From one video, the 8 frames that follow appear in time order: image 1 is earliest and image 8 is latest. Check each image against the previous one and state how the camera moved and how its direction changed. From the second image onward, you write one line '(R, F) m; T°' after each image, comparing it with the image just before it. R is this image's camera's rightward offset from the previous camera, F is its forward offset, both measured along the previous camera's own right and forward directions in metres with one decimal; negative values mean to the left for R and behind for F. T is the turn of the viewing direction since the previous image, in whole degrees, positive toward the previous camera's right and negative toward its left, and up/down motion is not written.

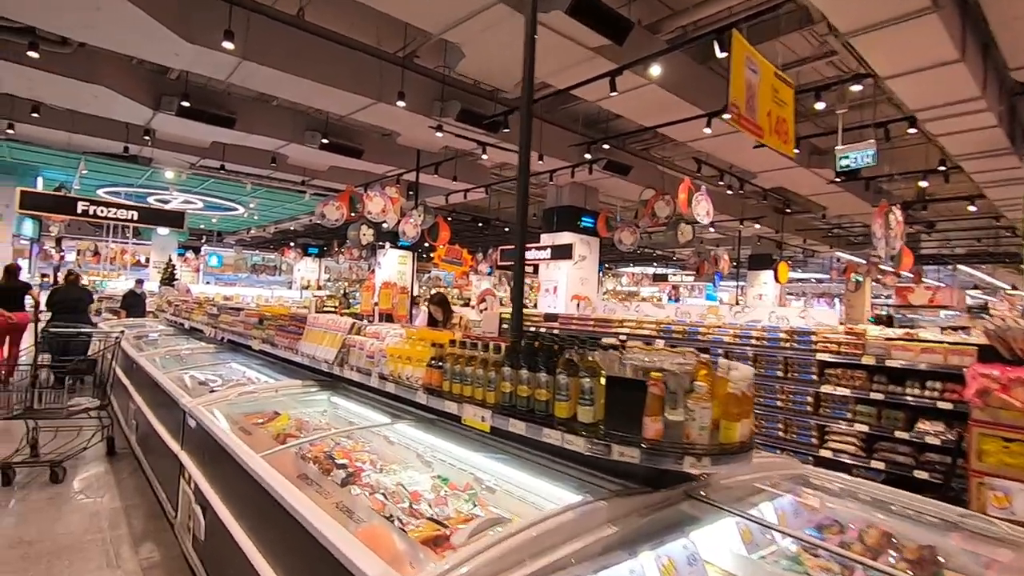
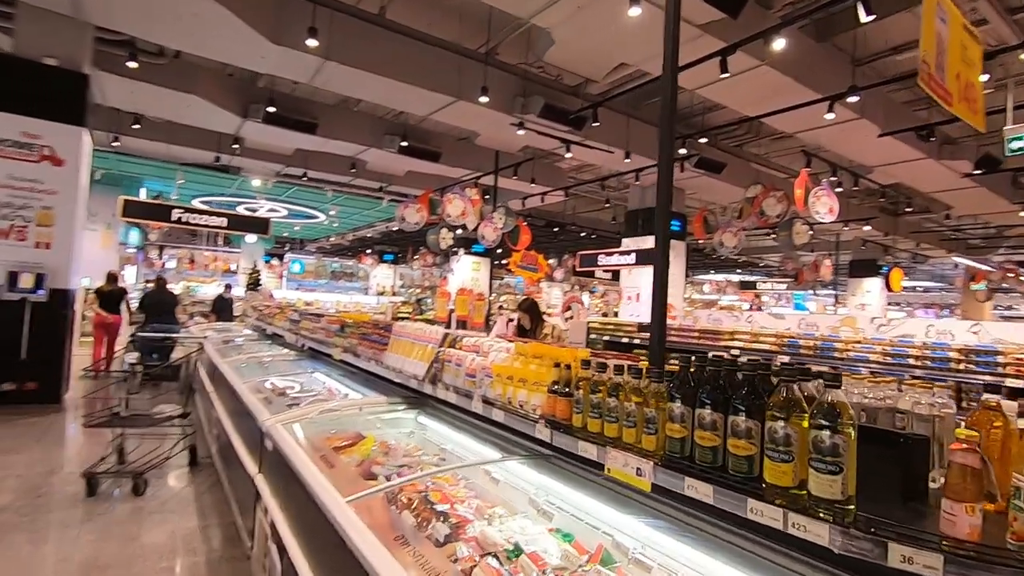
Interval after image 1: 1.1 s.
(-0.3, +0.6) m; -7°
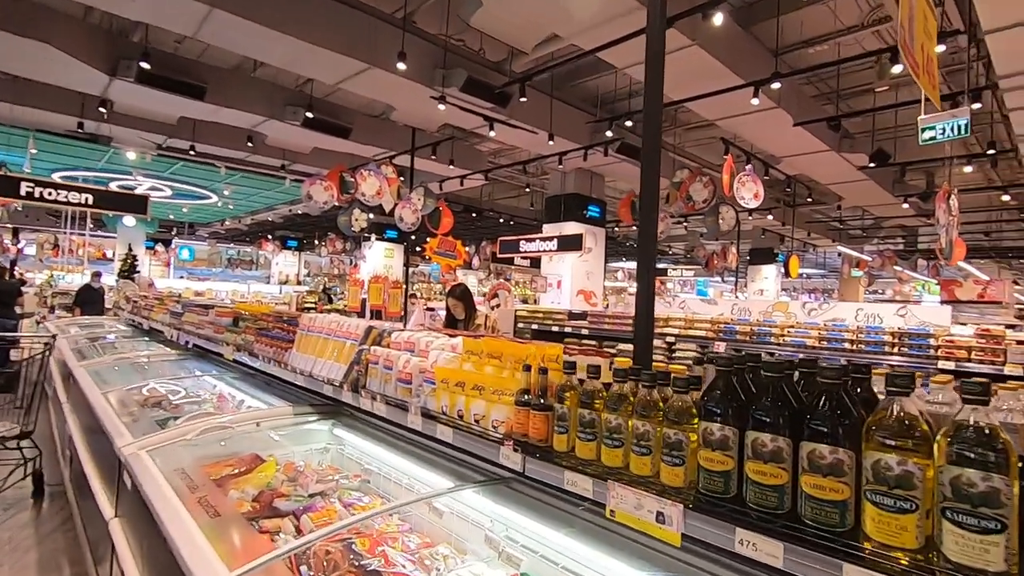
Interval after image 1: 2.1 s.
(-0.1, +0.5) m; +9°
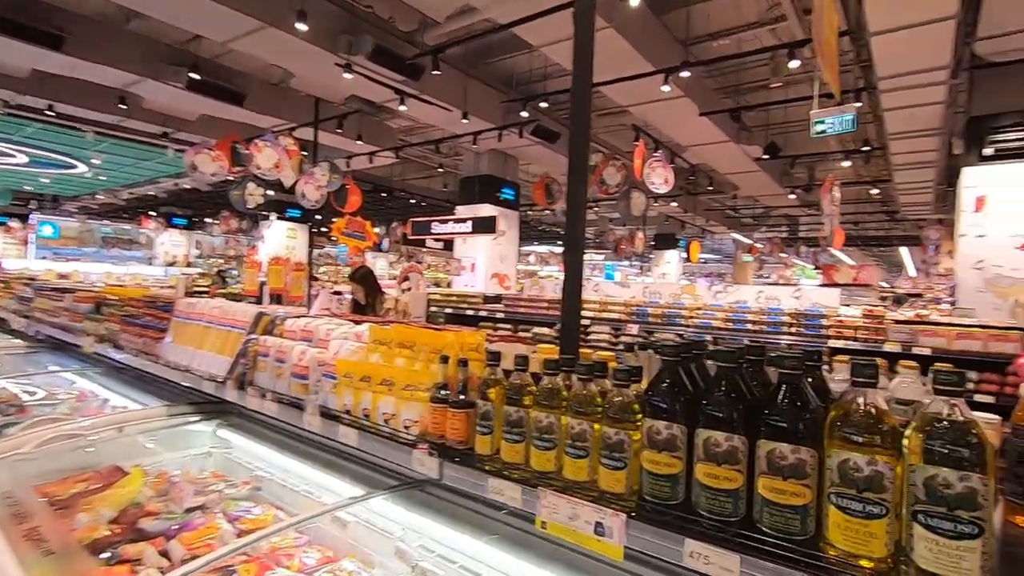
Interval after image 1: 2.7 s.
(0.0, +0.2) m; +9°
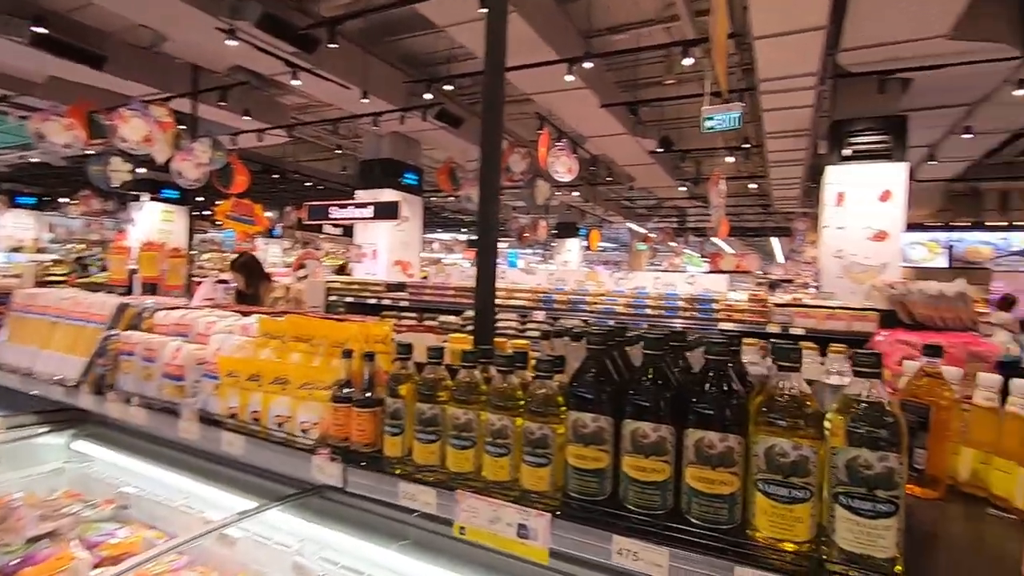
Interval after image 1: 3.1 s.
(0.0, +0.1) m; +10°
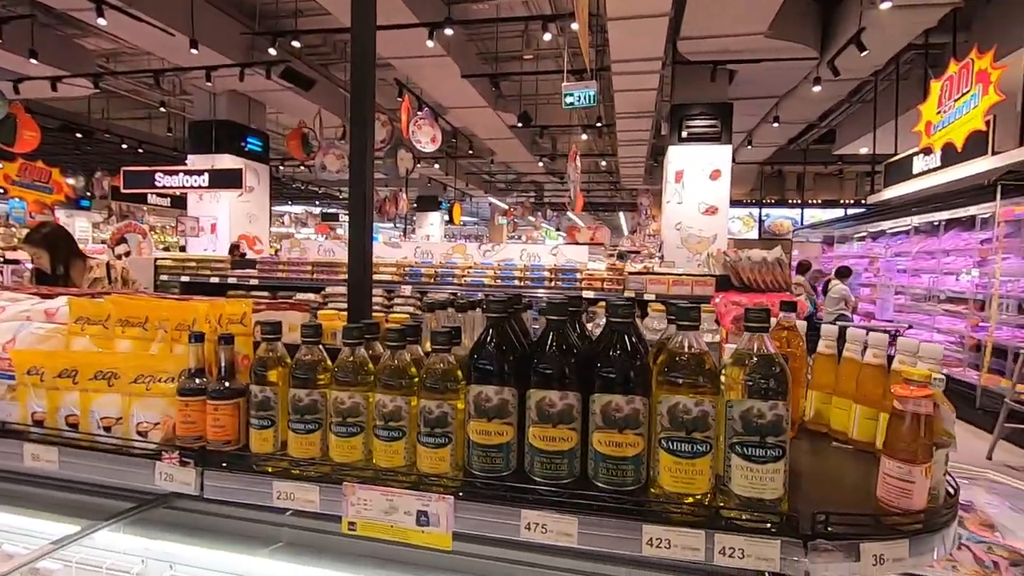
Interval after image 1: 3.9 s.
(-0.1, +0.1) m; +15°
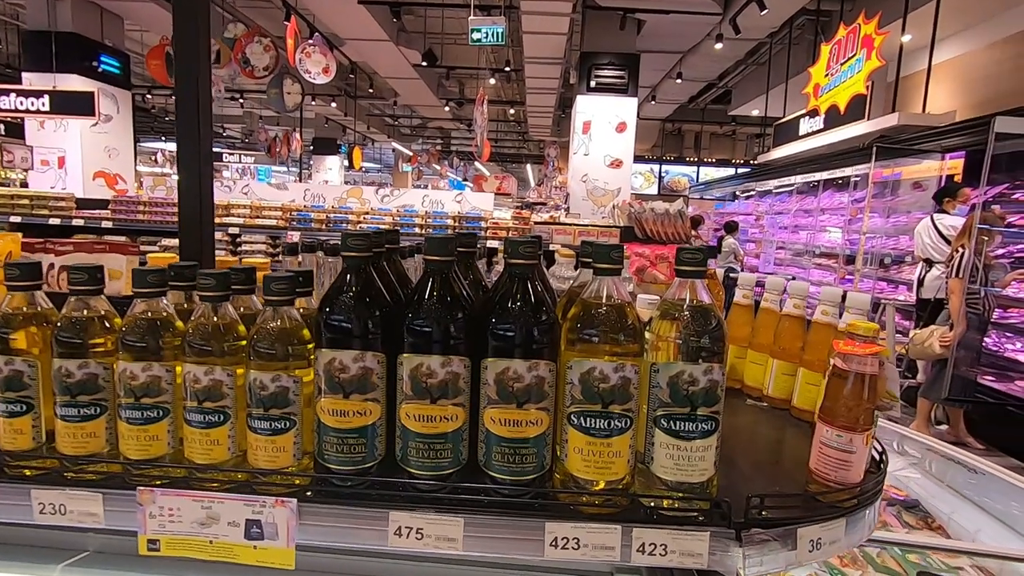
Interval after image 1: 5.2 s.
(+0.1, +0.2) m; +10°
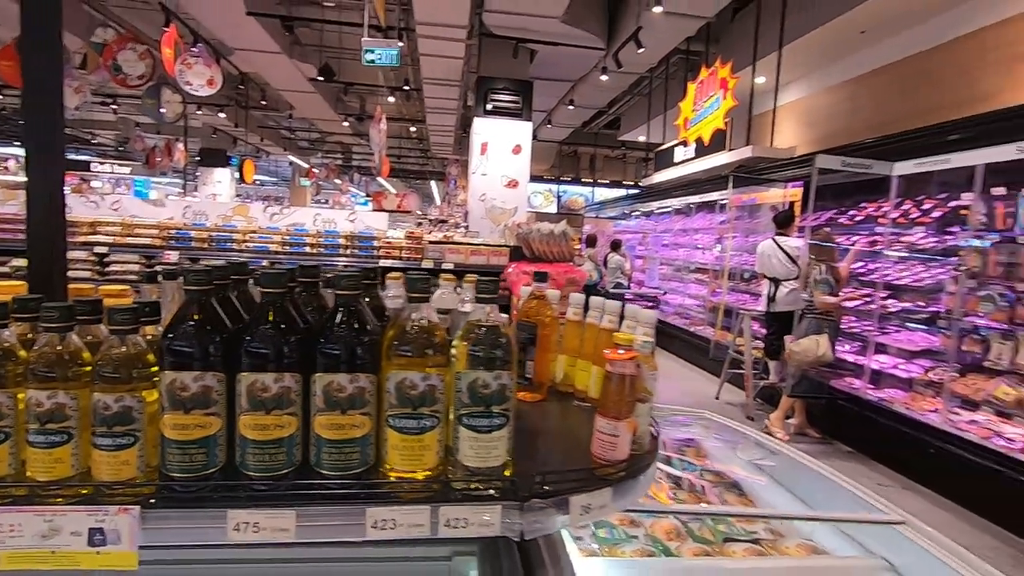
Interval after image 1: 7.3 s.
(+0.1, -0.2) m; +10°
